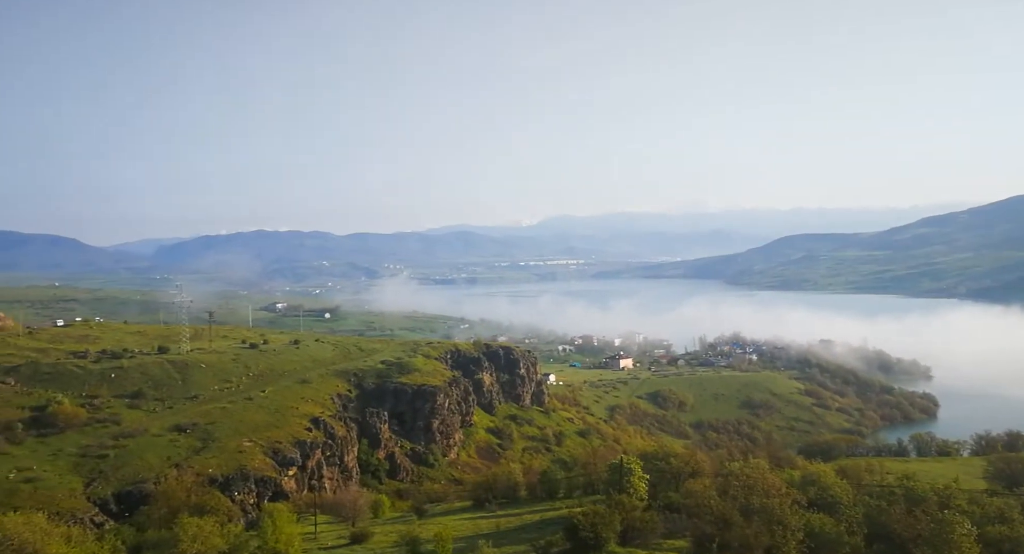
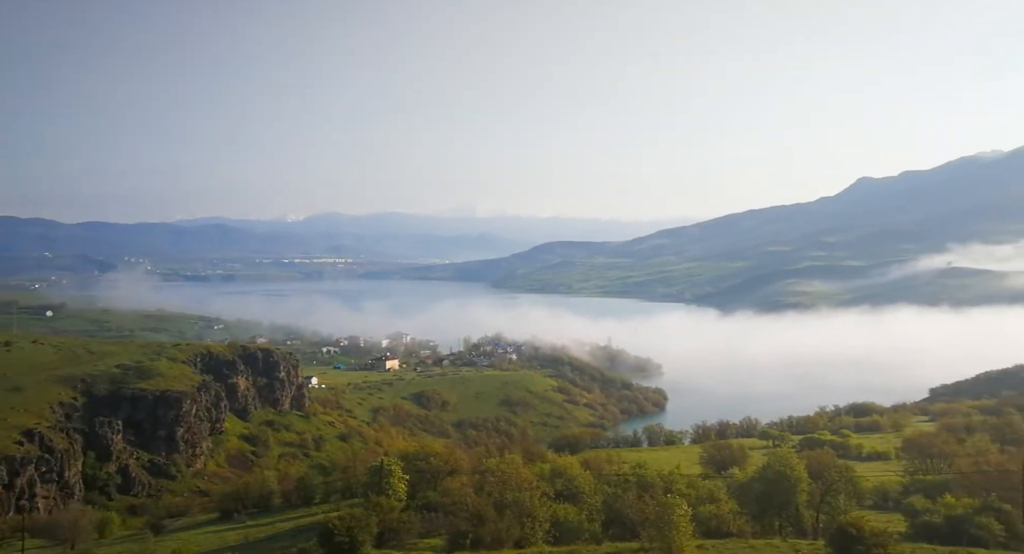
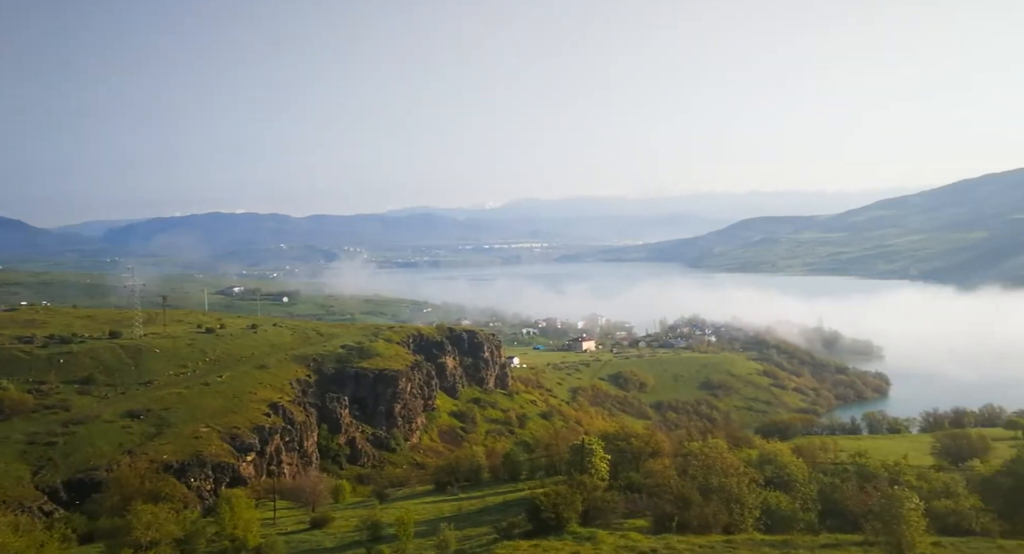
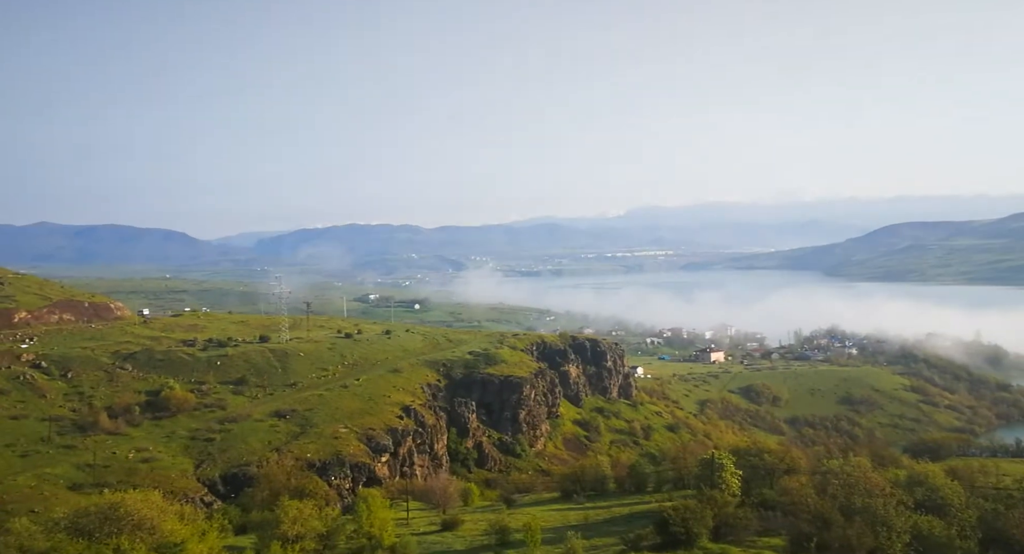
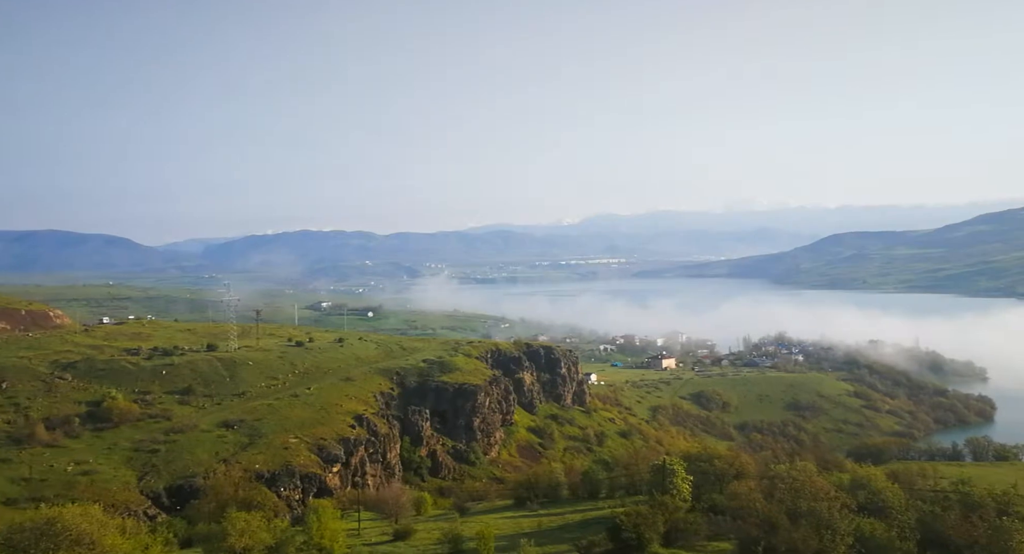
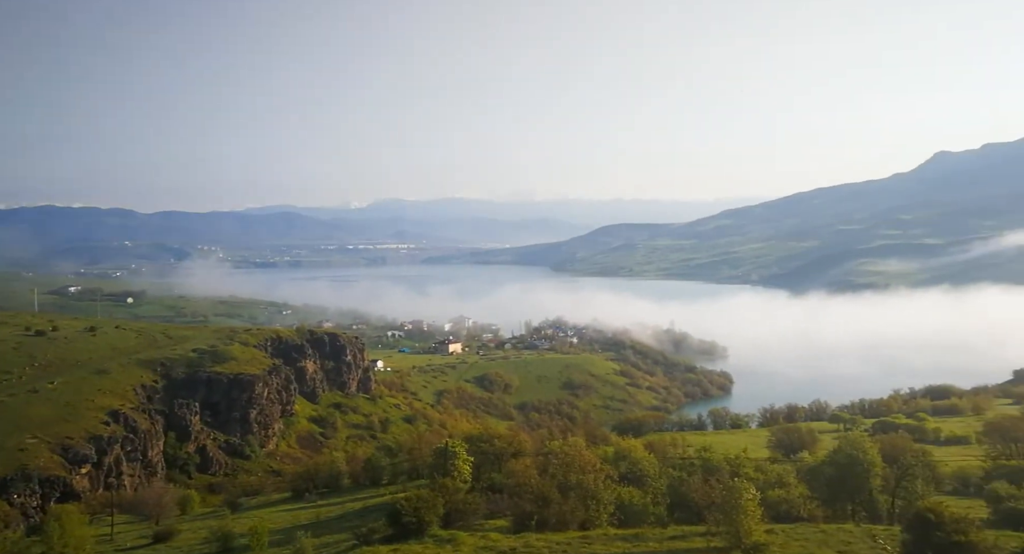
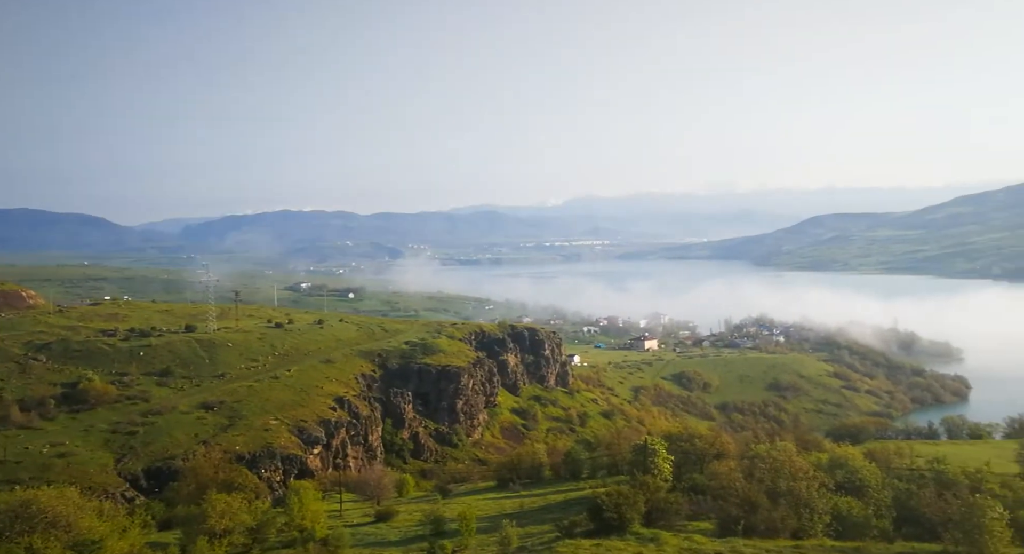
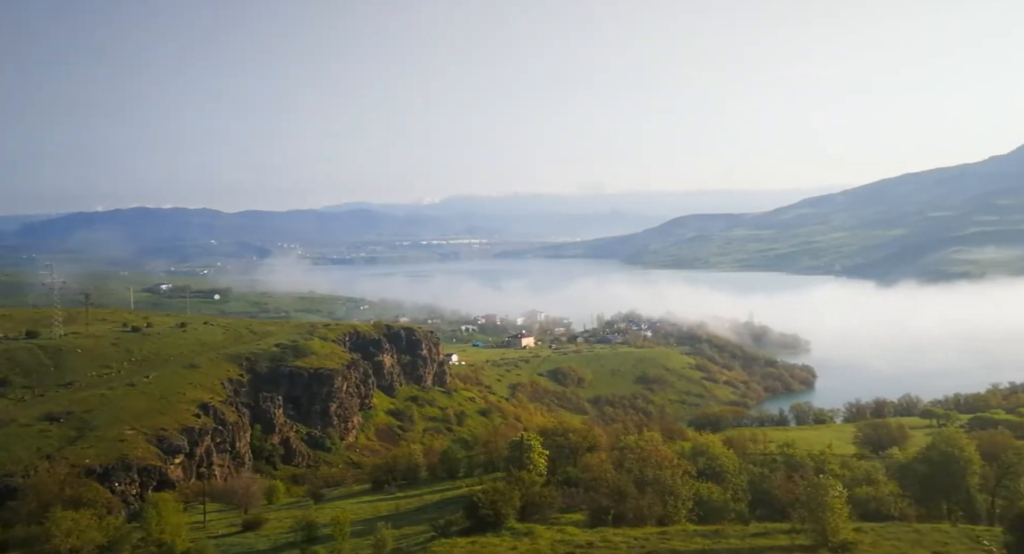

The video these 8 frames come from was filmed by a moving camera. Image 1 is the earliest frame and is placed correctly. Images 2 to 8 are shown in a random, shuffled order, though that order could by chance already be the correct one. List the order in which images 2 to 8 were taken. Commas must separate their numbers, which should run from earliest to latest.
5, 4, 7, 3, 8, 6, 2
